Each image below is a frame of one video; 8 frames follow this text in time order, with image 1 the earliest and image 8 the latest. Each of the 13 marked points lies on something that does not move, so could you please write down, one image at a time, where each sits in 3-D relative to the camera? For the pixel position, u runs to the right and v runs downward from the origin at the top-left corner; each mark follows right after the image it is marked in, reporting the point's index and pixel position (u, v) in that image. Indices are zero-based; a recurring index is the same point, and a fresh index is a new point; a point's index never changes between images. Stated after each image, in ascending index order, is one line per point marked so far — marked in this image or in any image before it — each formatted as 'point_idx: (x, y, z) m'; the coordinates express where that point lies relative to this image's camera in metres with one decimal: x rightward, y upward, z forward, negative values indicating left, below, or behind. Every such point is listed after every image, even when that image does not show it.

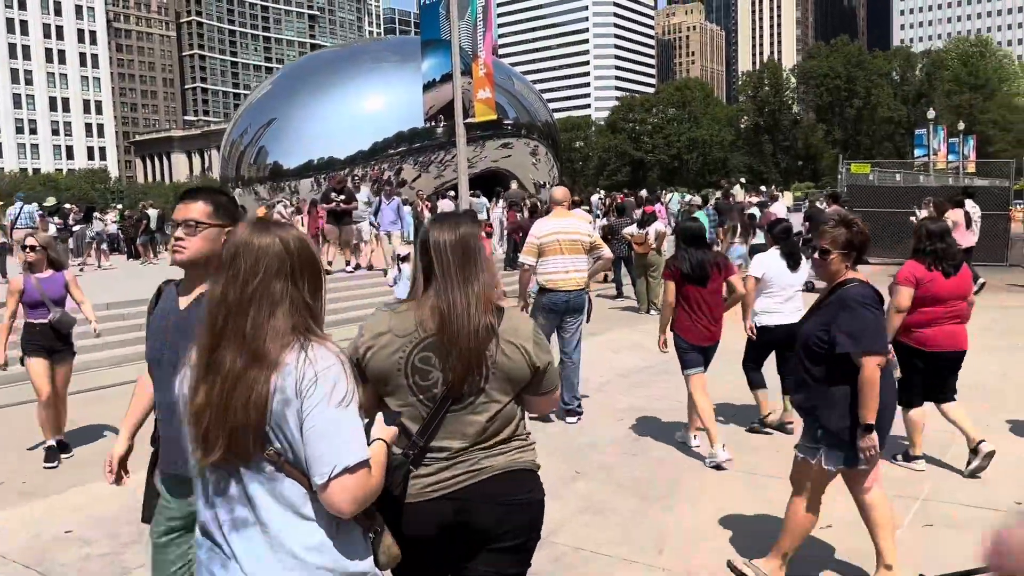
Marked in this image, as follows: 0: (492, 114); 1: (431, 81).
0: (-0.3, +2.9, +13.1) m
1: (-1.4, +3.5, +13.7) m
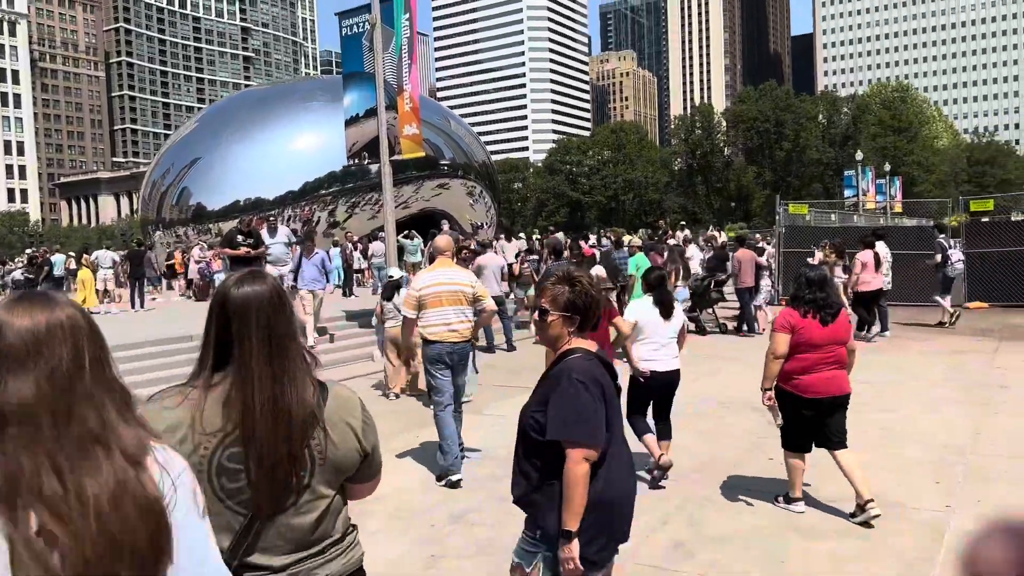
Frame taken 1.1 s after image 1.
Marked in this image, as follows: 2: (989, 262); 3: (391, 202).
0: (-1.4, +2.1, +12.3) m
1: (-2.5, +2.7, +12.7) m
2: (+10.0, +0.6, +16.9) m
3: (-1.9, +1.1, +12.5) m
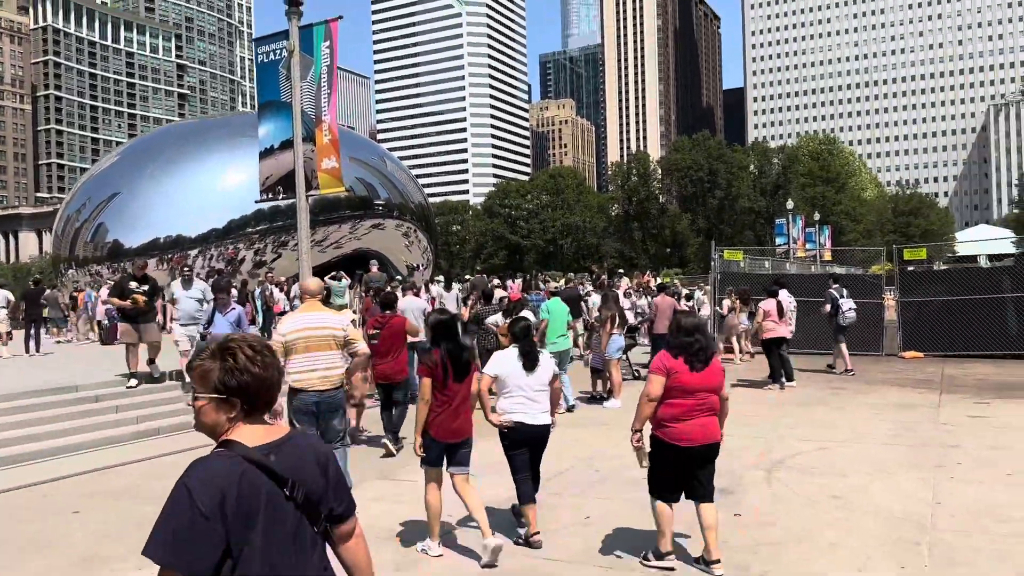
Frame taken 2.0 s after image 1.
0: (-2.5, +1.5, +11.4) m
1: (-3.6, +2.0, +11.8) m
2: (+8.5, -0.5, +16.8) m
3: (-2.9, +0.5, +11.6) m
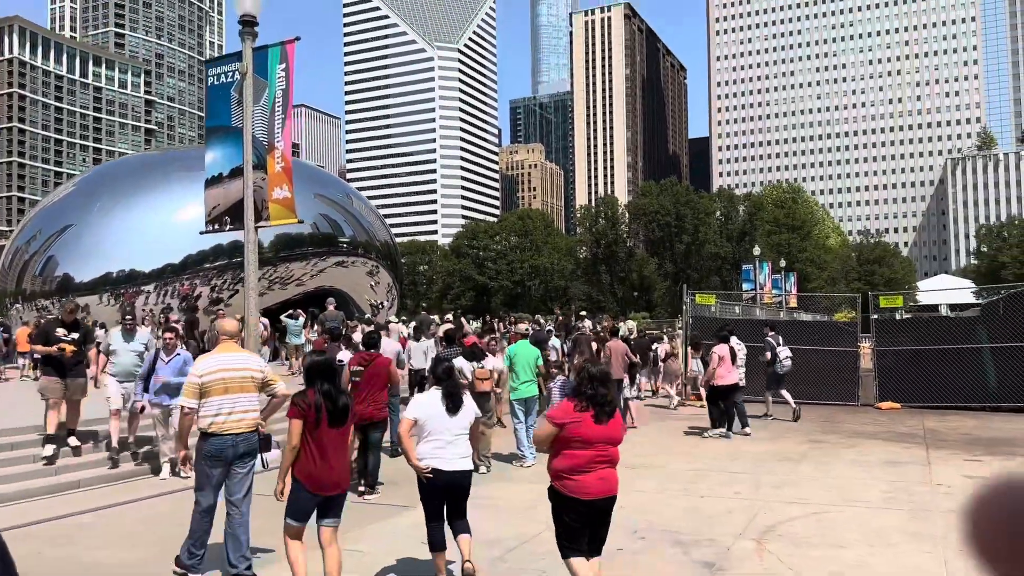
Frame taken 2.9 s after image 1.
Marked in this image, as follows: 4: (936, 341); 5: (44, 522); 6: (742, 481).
0: (-2.9, +0.9, +10.6) m
1: (-4.0, +1.5, +11.0) m
2: (+7.8, -1.4, +16.3) m
3: (-3.4, 0.0, +10.7) m
4: (+8.4, -1.0, +15.8) m
5: (-4.1, -2.0, +7.0) m
6: (+2.5, -2.1, +8.8) m
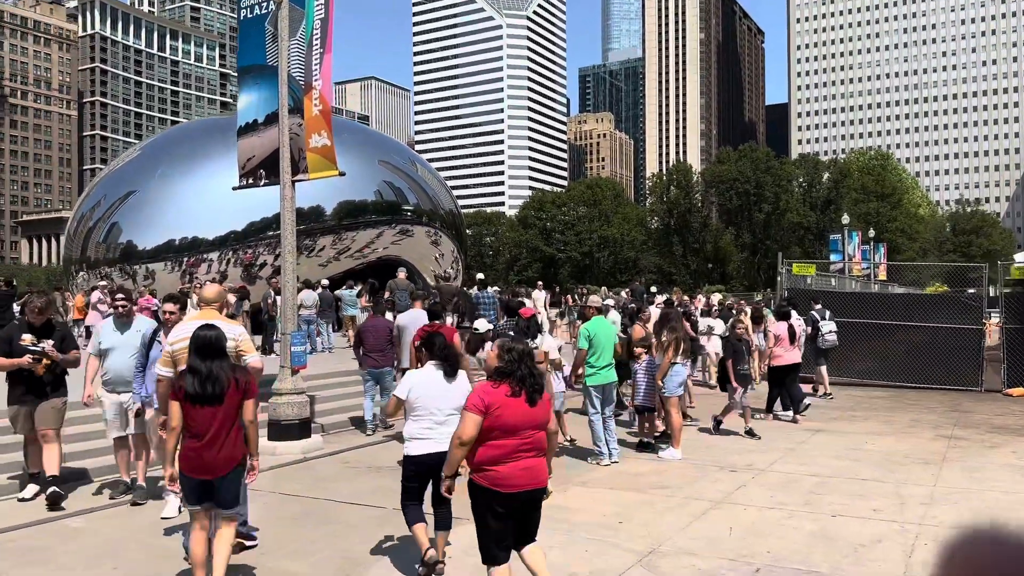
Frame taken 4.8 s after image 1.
0: (-2.1, +1.4, +9.2) m
1: (-3.1, +2.0, +9.6) m
2: (+9.1, -0.9, +14.0) m
3: (-2.6, +0.4, +9.3) m
4: (+9.6, -0.5, +13.4) m
5: (-3.5, -1.7, +5.8) m
6: (+3.2, -1.8, +7.0) m
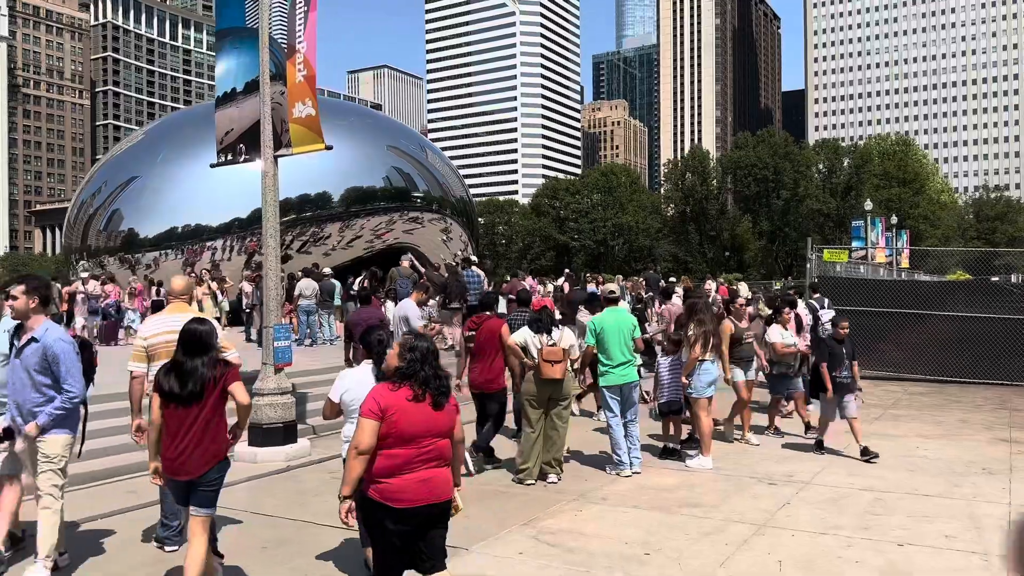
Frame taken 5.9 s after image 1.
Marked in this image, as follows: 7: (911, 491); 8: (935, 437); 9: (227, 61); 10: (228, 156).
0: (-2.0, +1.5, +8.2) m
1: (-3.0, +2.1, +8.7) m
2: (+9.3, -0.7, +12.8) m
3: (-2.5, +0.5, +8.3) m
4: (+9.8, -0.3, +12.3) m
5: (-3.5, -1.7, +4.9) m
6: (+3.2, -1.7, +6.0) m
7: (+3.3, -1.7, +6.7) m
8: (+4.9, -1.7, +9.3) m
9: (-3.1, +2.4, +8.7) m
10: (-3.1, +1.4, +8.8) m
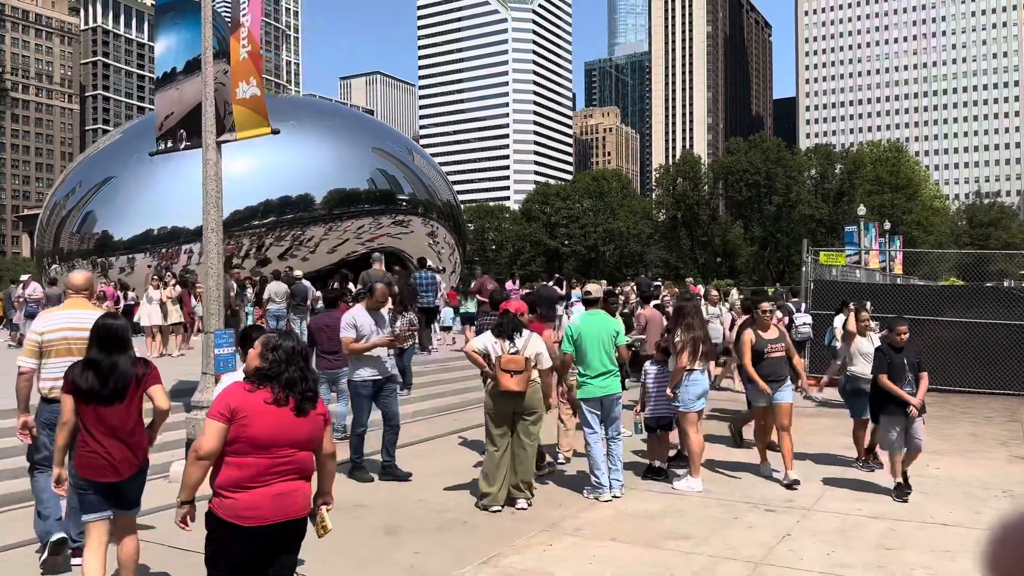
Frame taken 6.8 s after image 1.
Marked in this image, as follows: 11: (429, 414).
0: (-2.3, +1.5, +7.3) m
1: (-3.3, +2.1, +7.8) m
2: (+8.9, -0.7, +12.1) m
3: (-2.8, +0.5, +7.5) m
4: (+9.4, -0.4, +11.6) m
5: (-3.8, -1.6, +4.0) m
6: (+3.0, -1.7, +5.2) m
7: (+3.0, -1.7, +5.9) m
8: (+4.6, -1.7, +8.5) m
9: (-3.4, +2.4, +7.9) m
10: (-3.4, +1.4, +8.0) m
11: (-1.0, -1.6, +10.3) m
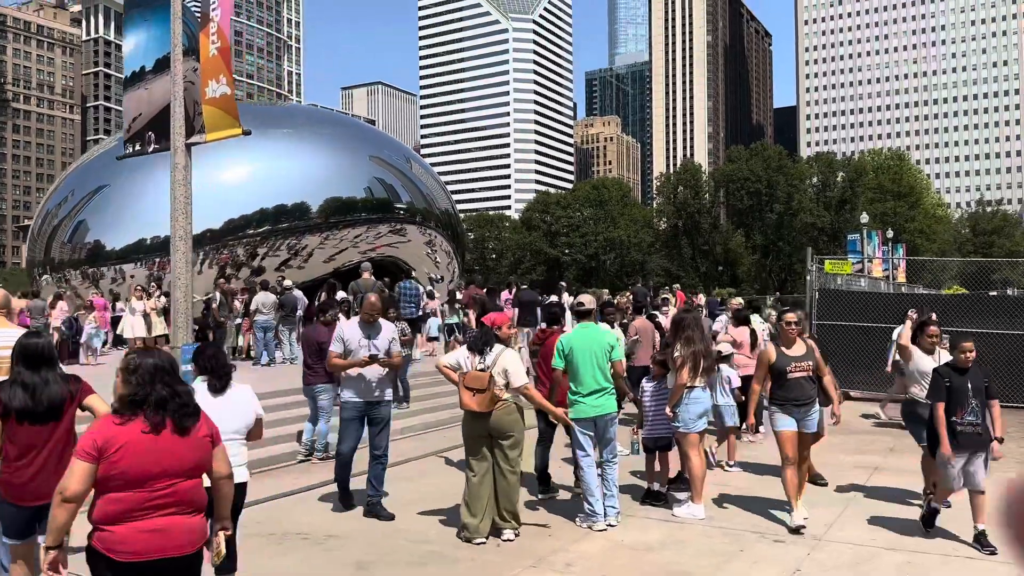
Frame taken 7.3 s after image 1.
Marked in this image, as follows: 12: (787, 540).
0: (-2.4, +1.4, +6.9) m
1: (-3.4, +2.0, +7.4) m
2: (+8.8, -0.9, +11.6) m
3: (-2.9, +0.4, +7.0) m
4: (+9.3, -0.5, +11.1) m
5: (-3.9, -1.7, +3.5) m
6: (+2.9, -1.7, +4.7) m
7: (+2.9, -1.8, +5.4) m
8: (+4.5, -1.8, +8.0) m
9: (-3.5, +2.3, +7.4) m
10: (-3.5, +1.3, +7.5) m
11: (-1.1, -1.7, +9.8) m
12: (+1.9, -1.8, +5.6) m
